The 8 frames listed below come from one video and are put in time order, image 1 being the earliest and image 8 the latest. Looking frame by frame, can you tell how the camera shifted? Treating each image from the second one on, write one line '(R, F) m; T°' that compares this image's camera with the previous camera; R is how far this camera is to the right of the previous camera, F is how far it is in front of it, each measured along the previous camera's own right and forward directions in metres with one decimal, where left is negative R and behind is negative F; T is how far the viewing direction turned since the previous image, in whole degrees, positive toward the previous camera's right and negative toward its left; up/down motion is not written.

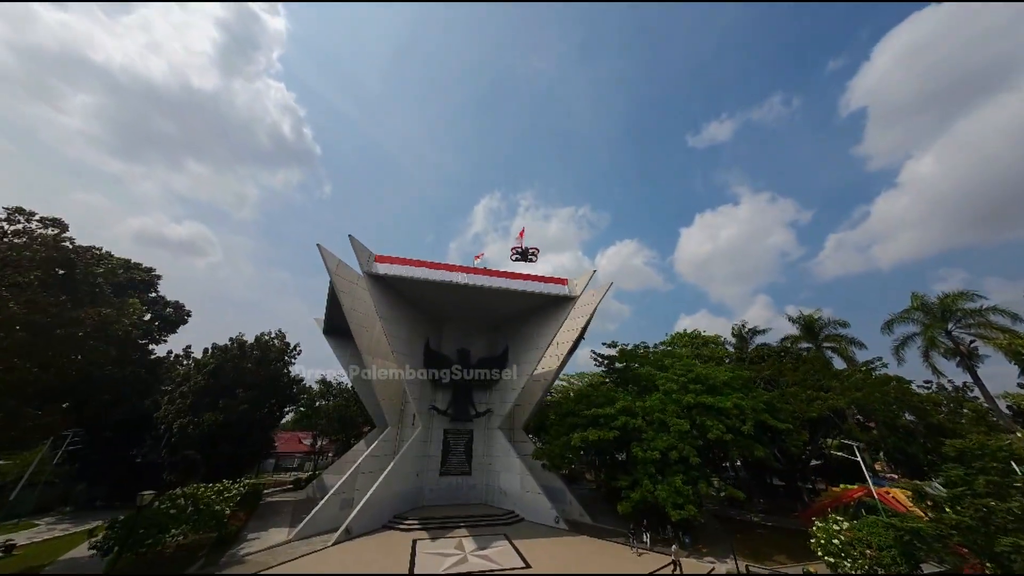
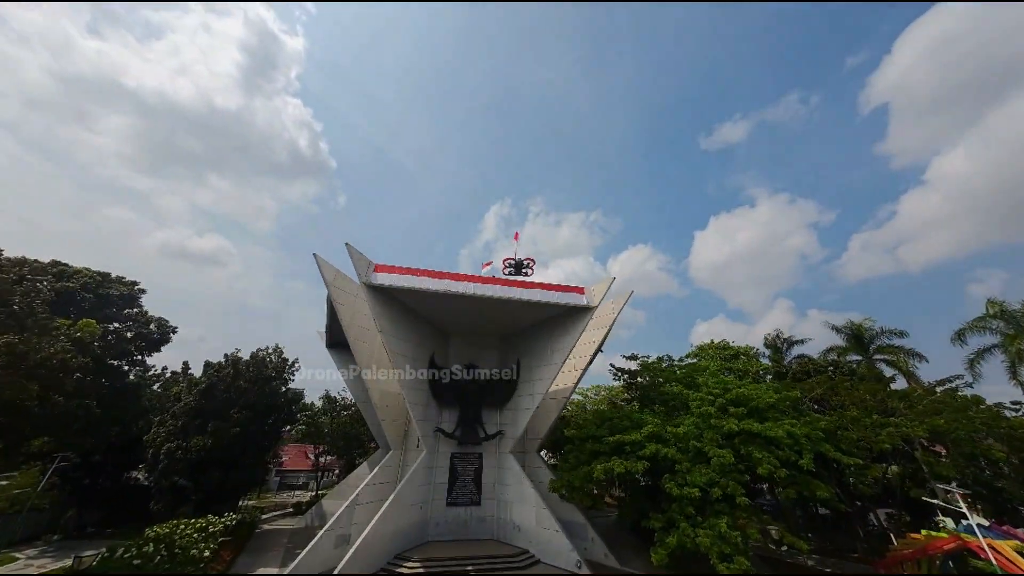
(0.0, +1.5) m; -2°
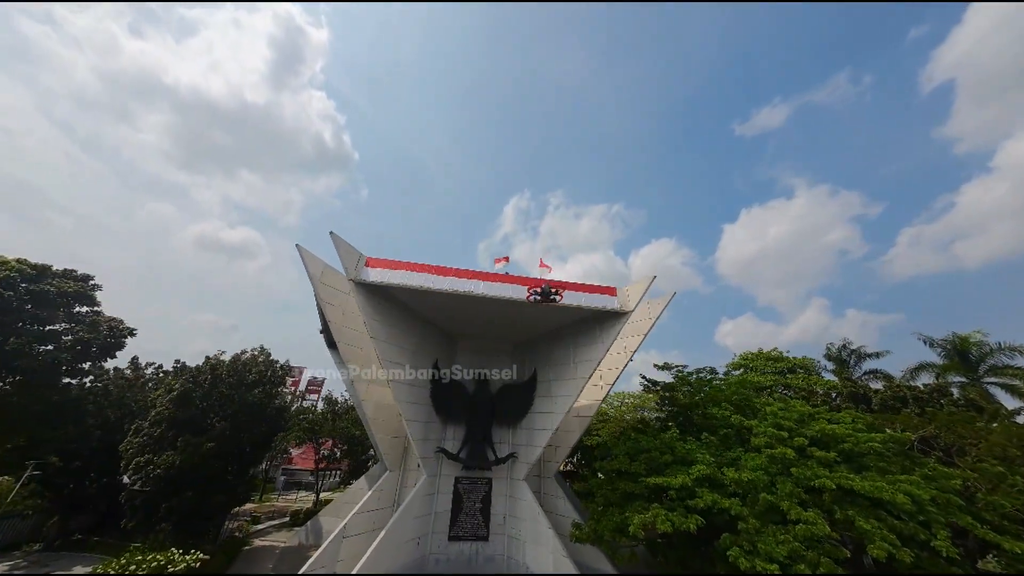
(0.0, +2.6) m; -3°
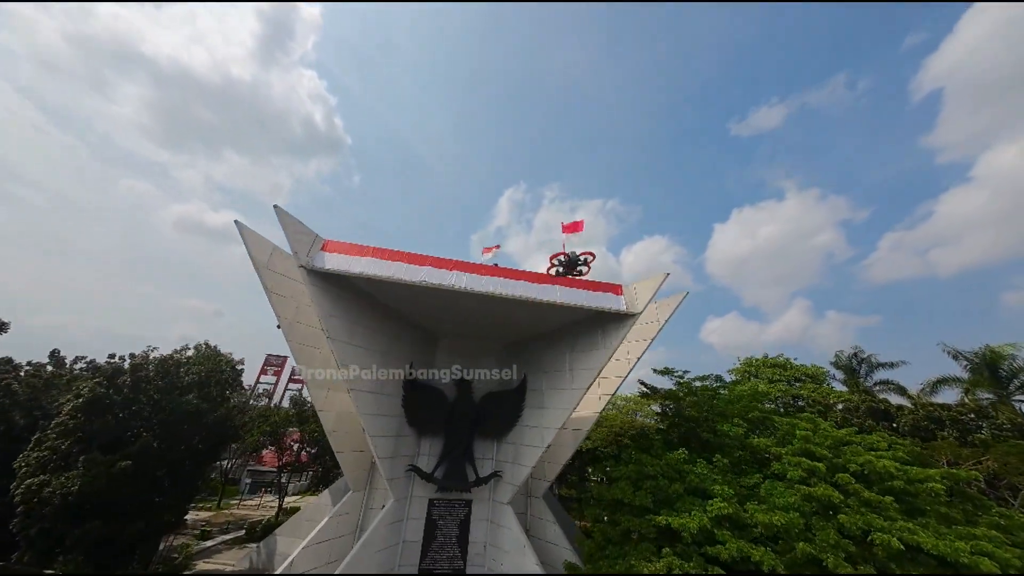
(+0.1, +2.0) m; +2°
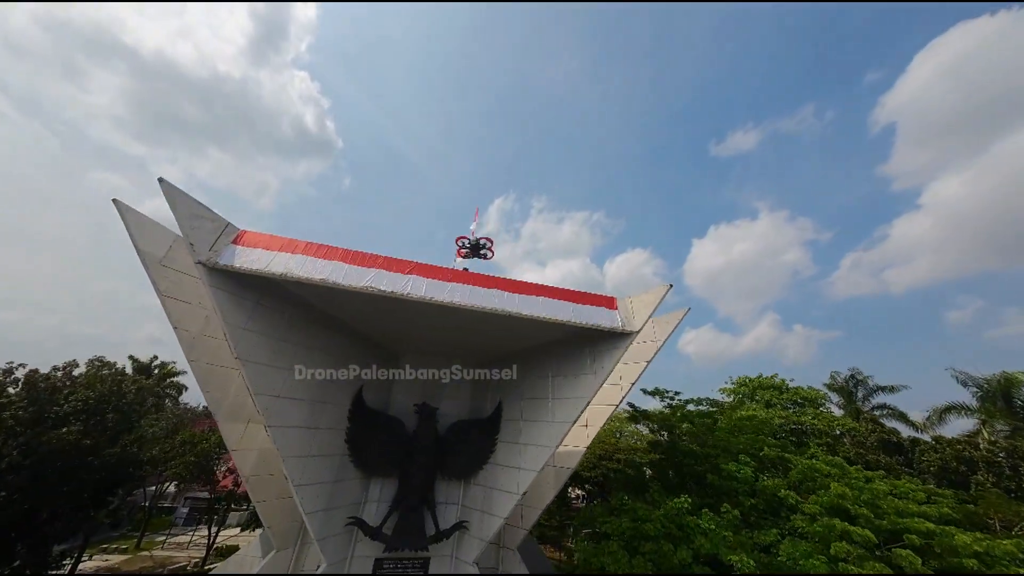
(+0.3, +2.1) m; +3°
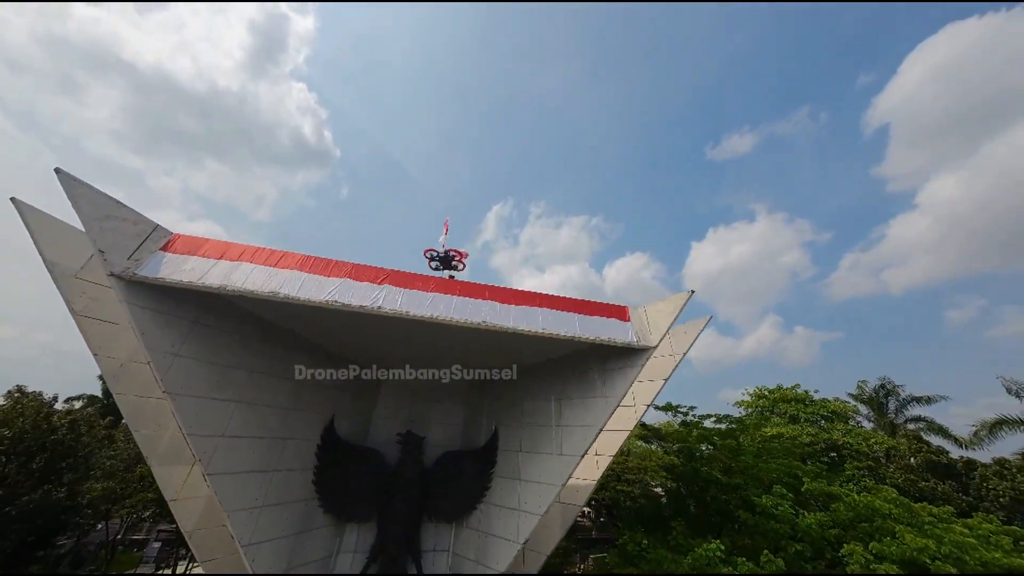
(+0.1, +1.4) m; 0°
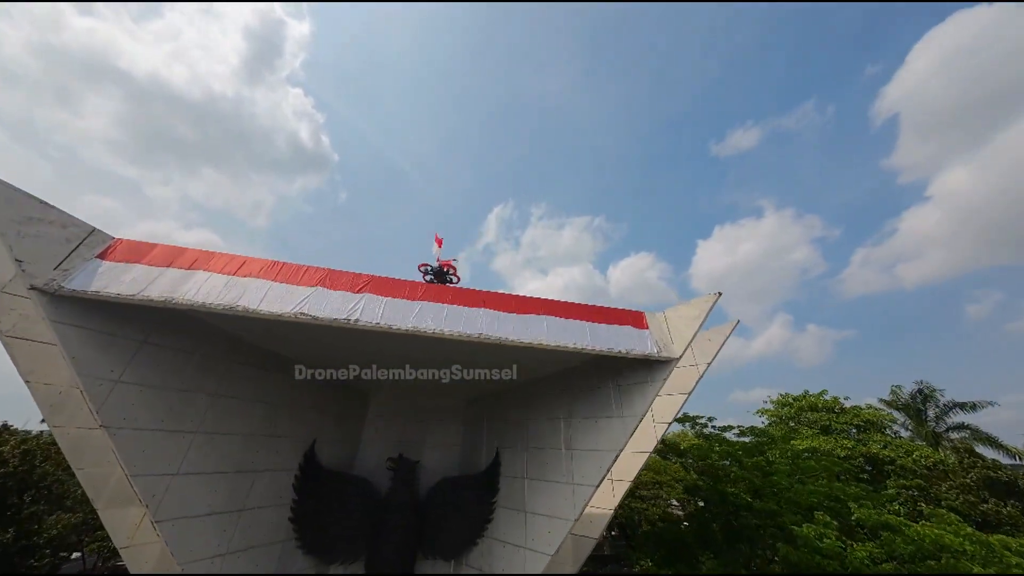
(+0.1, +1.0) m; -1°
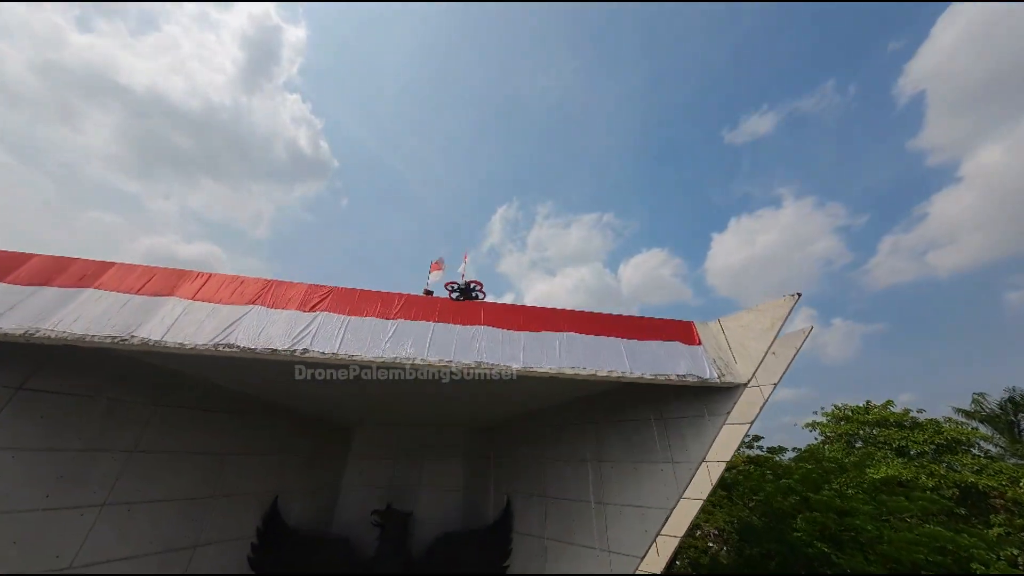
(+0.1, +1.8) m; -2°
